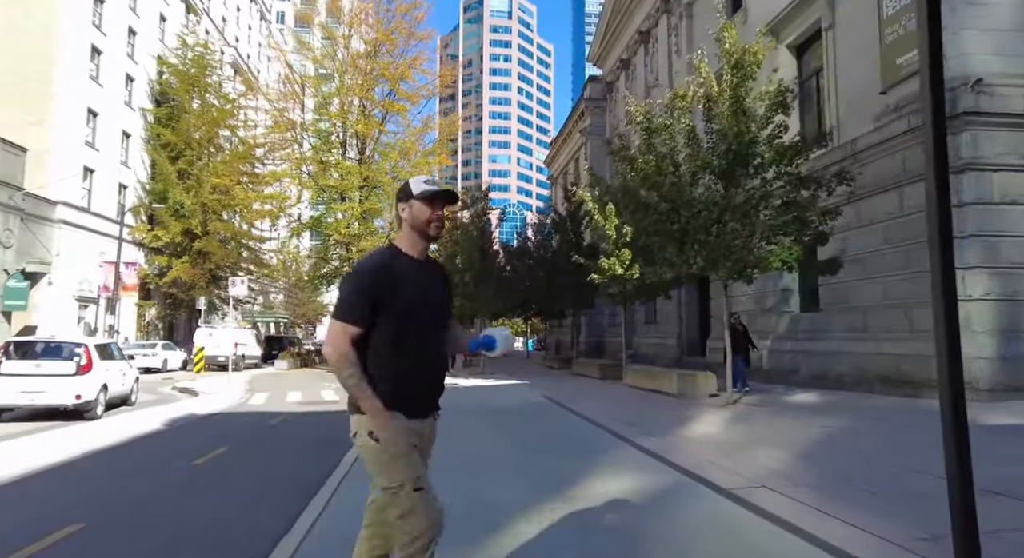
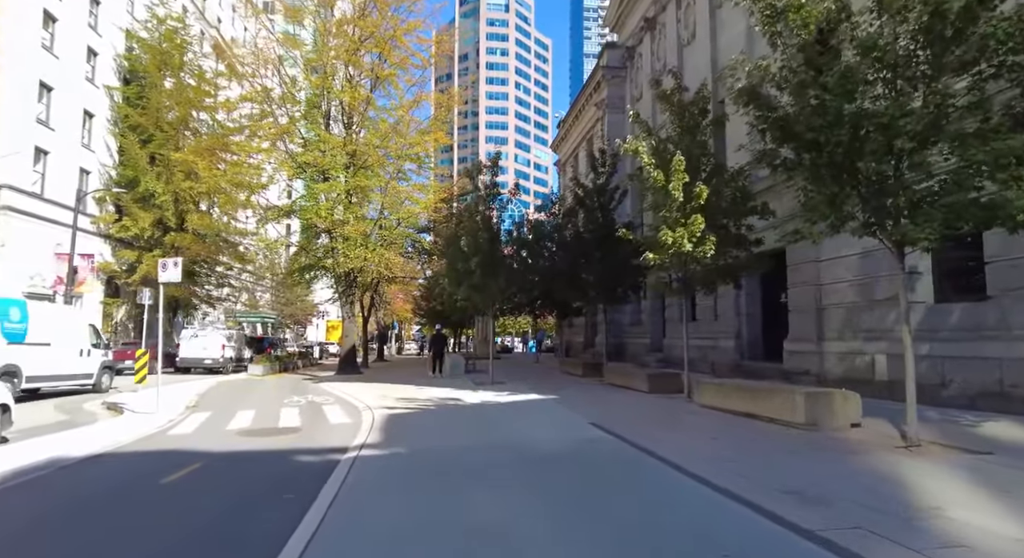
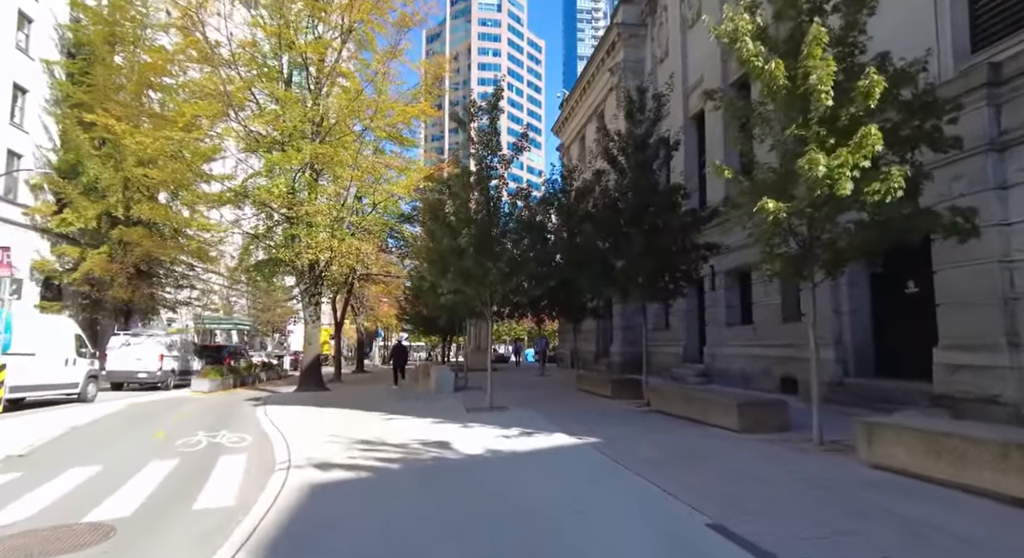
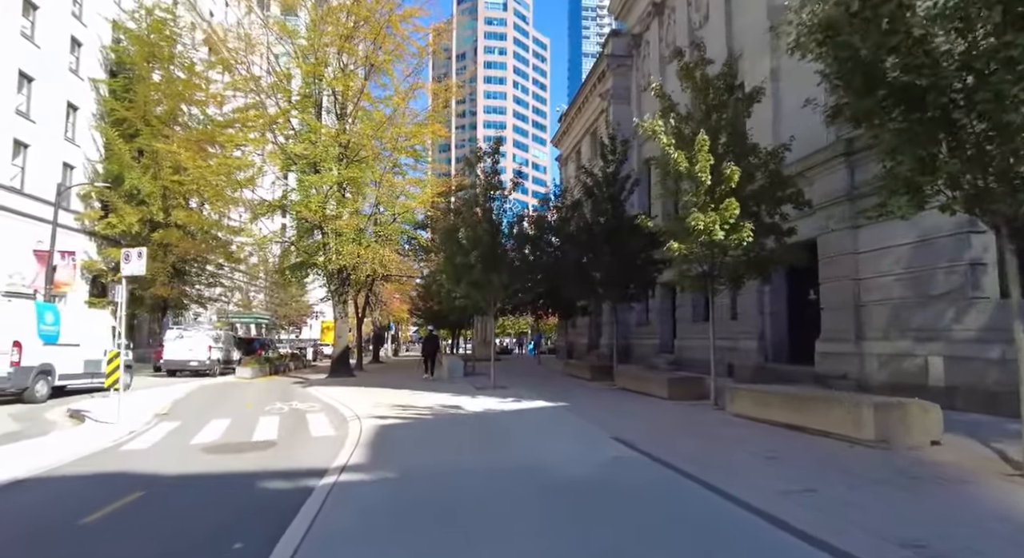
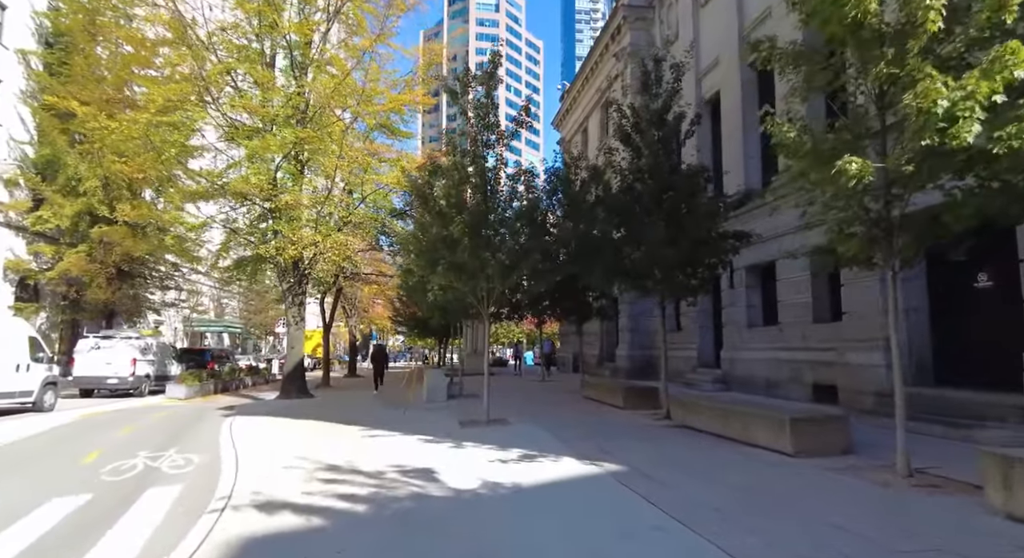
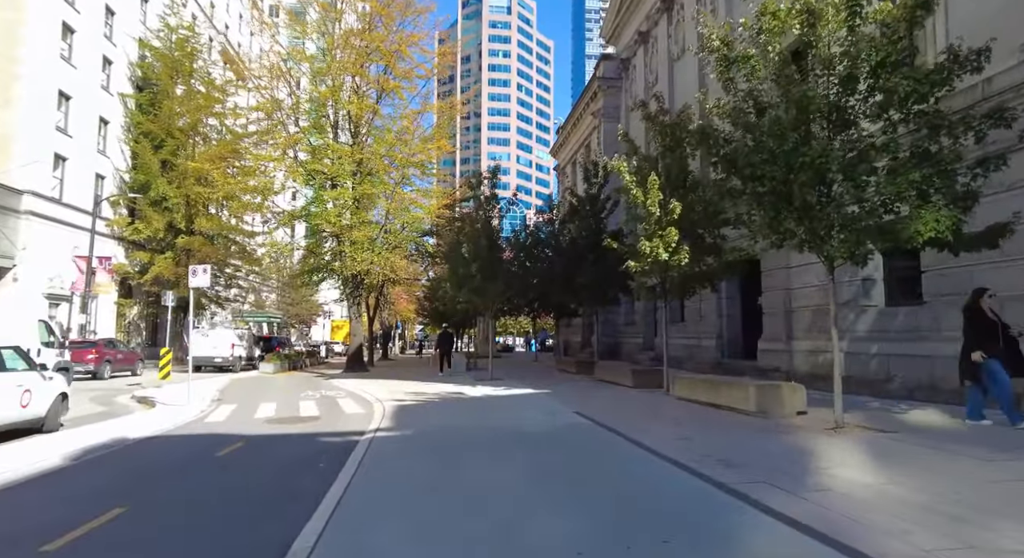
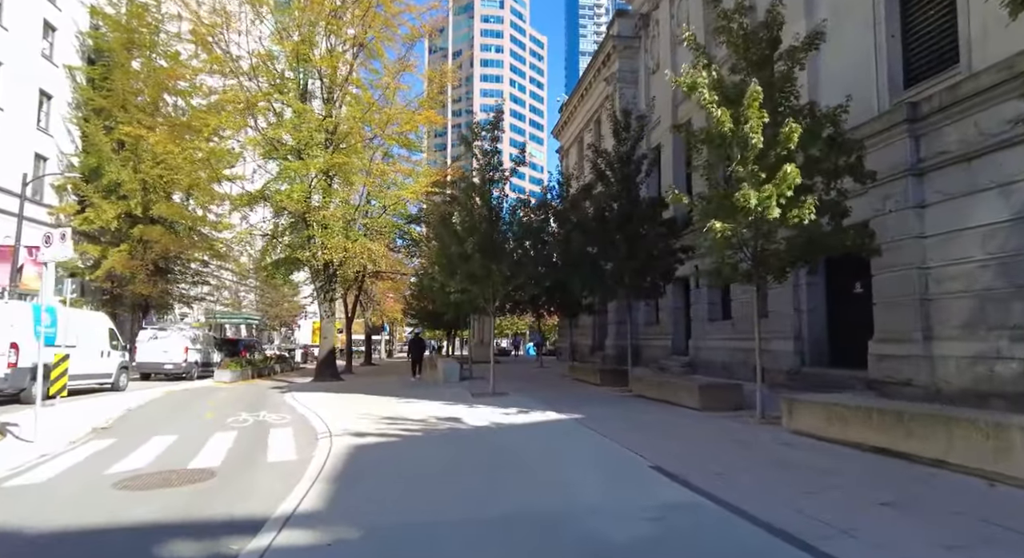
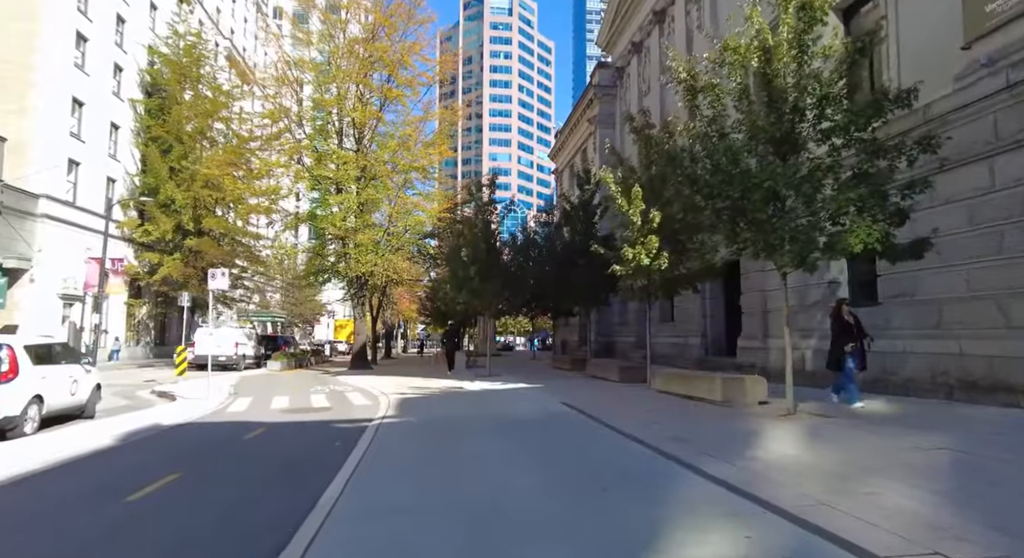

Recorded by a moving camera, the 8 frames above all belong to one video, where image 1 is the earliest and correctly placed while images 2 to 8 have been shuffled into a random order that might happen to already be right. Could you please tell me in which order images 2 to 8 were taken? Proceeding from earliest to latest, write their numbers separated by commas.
8, 6, 2, 4, 7, 3, 5
